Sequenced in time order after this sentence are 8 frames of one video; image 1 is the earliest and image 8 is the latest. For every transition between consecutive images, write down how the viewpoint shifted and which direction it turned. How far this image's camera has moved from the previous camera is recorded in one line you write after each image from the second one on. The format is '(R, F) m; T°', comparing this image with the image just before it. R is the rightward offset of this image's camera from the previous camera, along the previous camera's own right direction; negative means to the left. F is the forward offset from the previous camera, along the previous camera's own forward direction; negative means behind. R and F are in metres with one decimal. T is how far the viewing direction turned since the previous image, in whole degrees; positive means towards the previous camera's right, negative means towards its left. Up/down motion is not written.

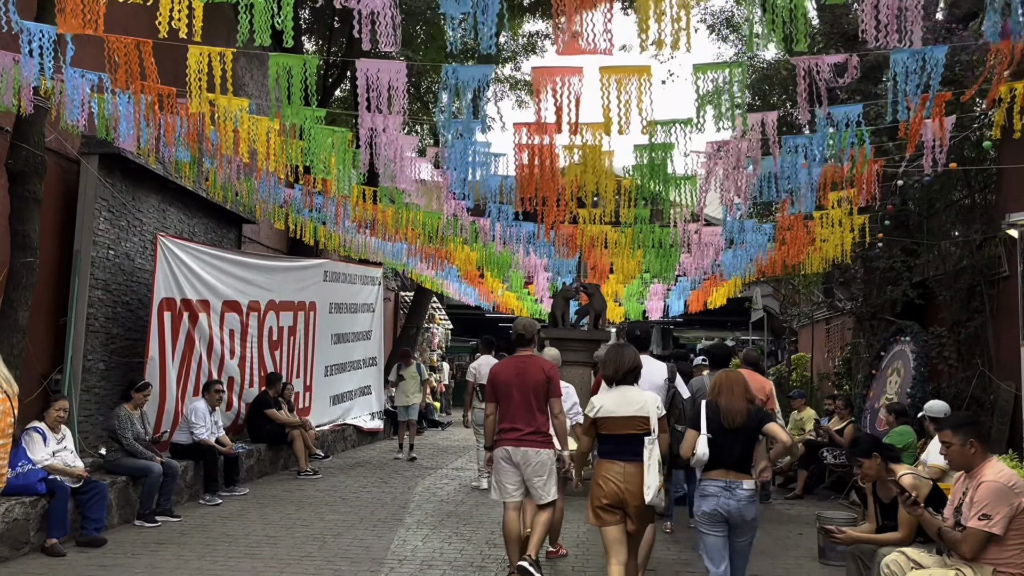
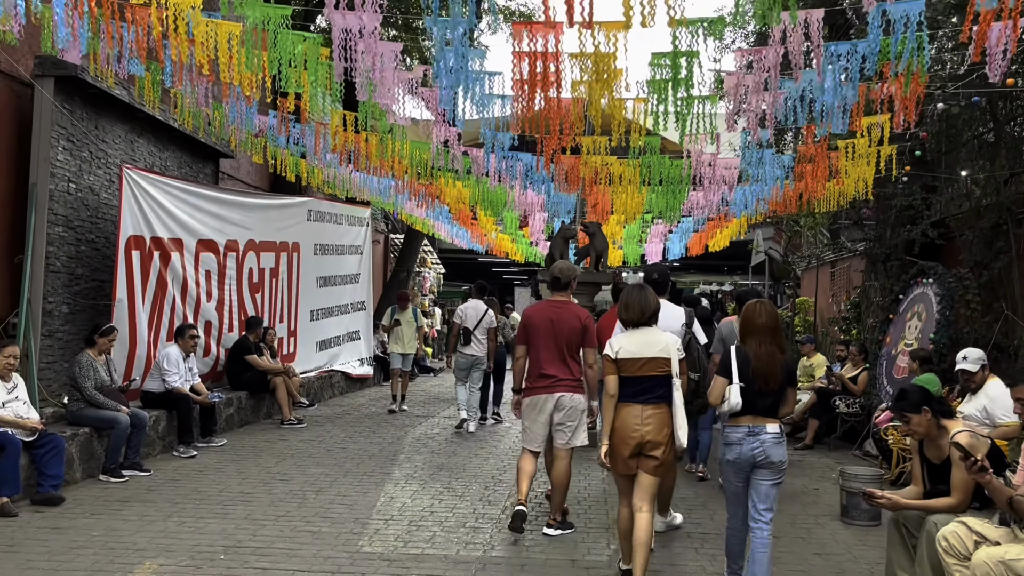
(0.0, +0.6) m; 0°
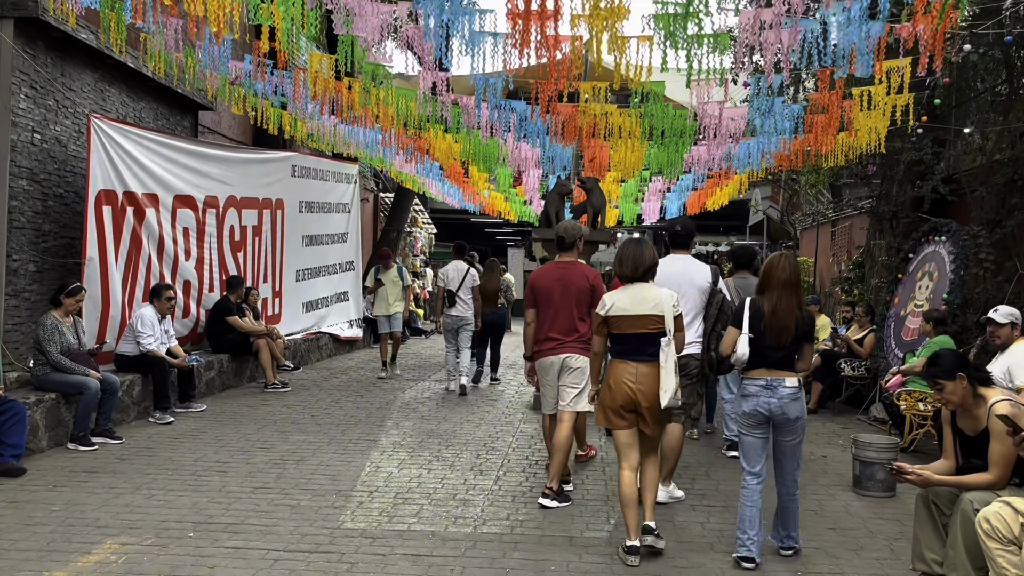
(0.0, +0.4) m; 0°
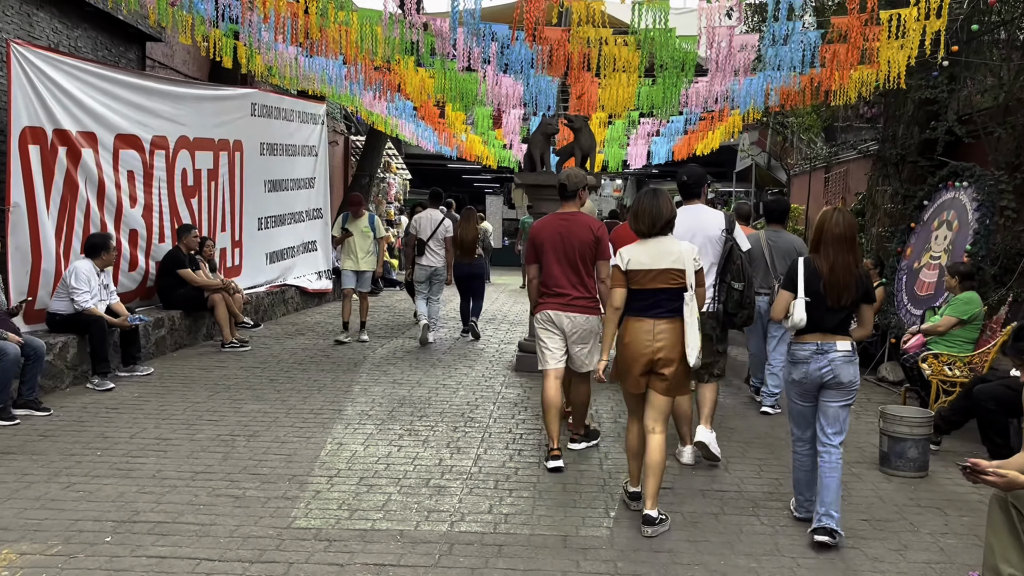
(0.0, +0.8) m; +1°
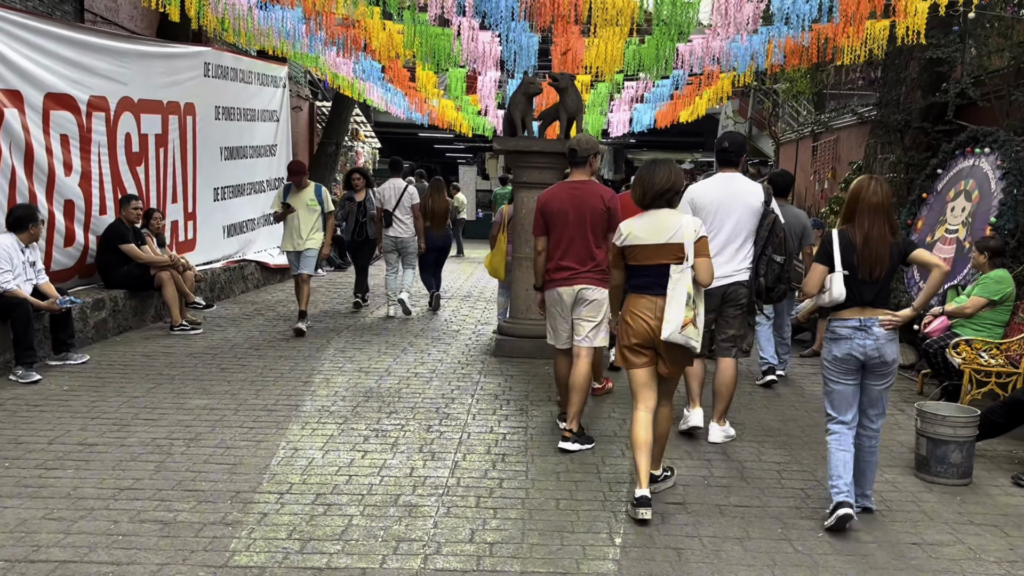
(0.0, +0.7) m; +2°
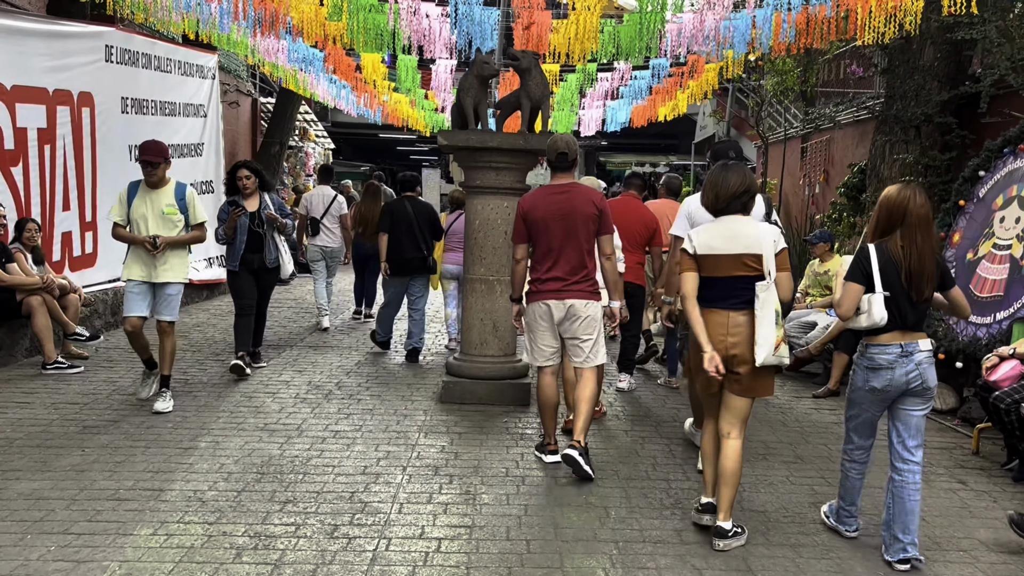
(+0.1, +1.4) m; +2°
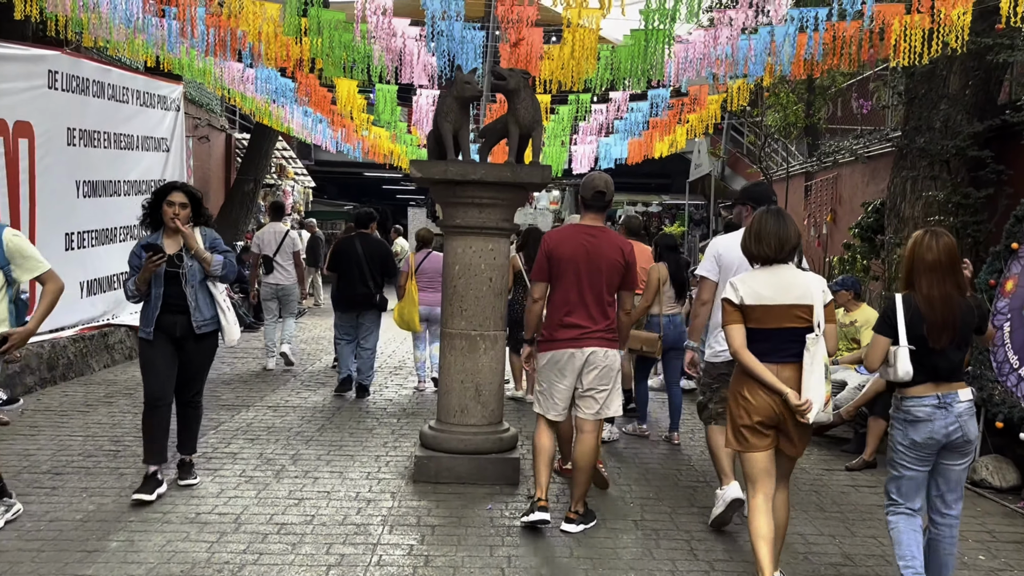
(0.0, +0.9) m; +1°
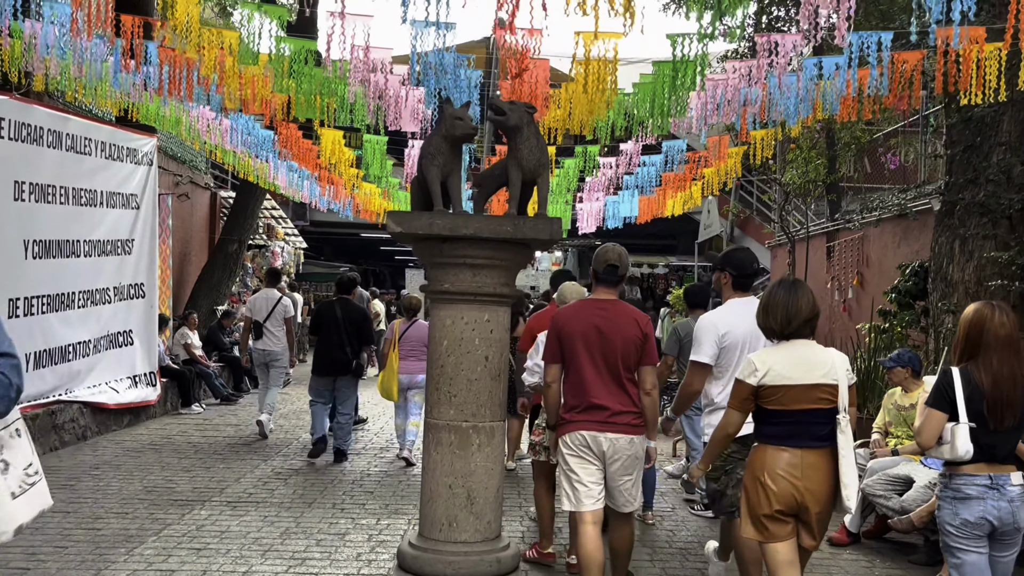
(0.0, +0.9) m; 0°
